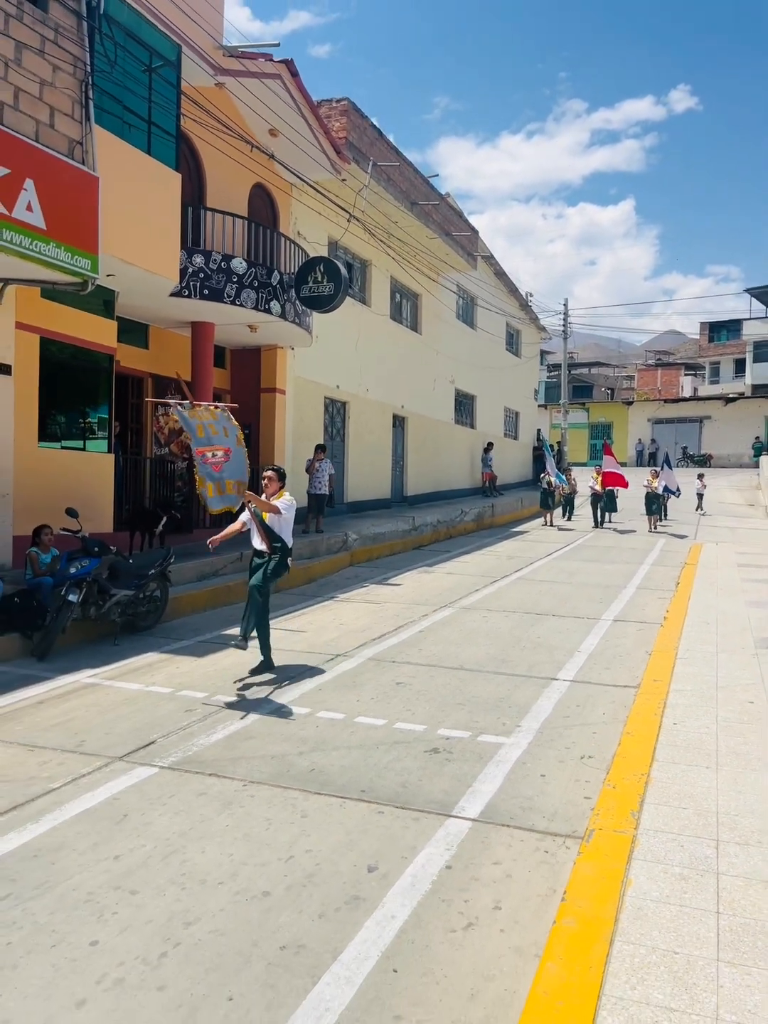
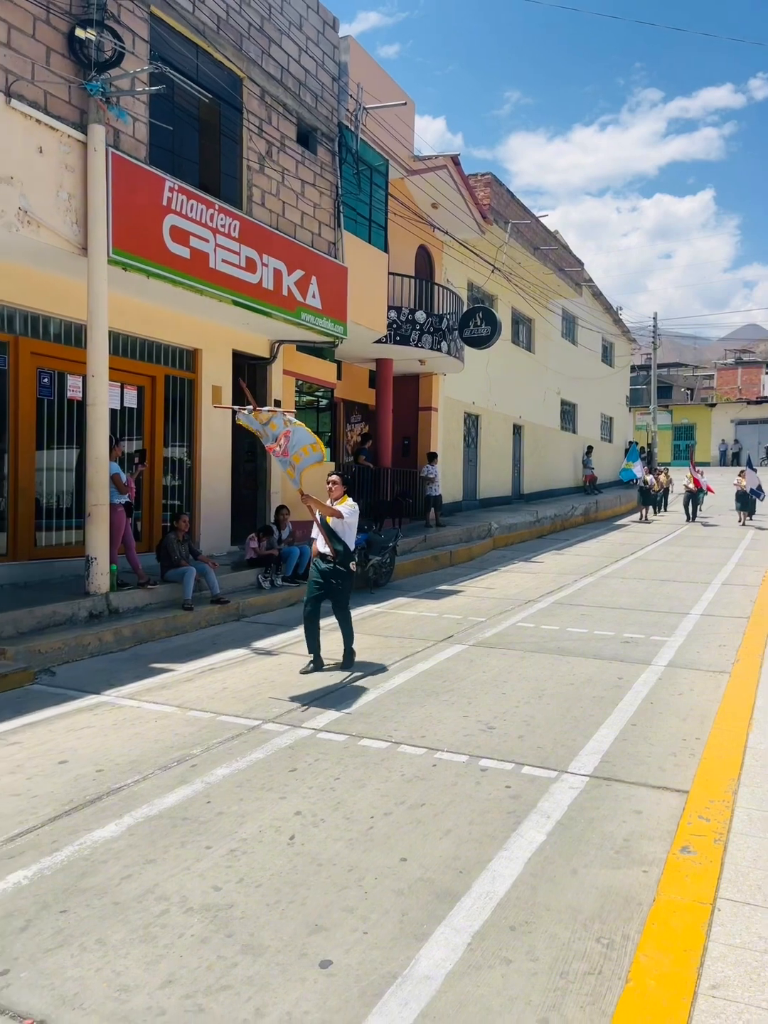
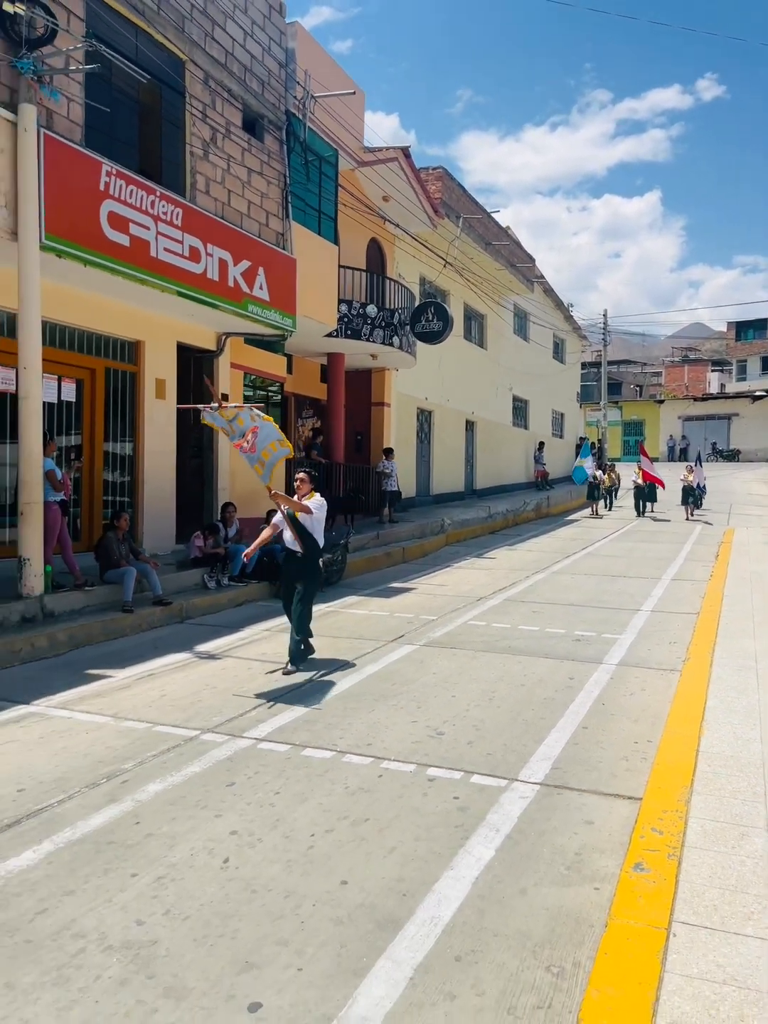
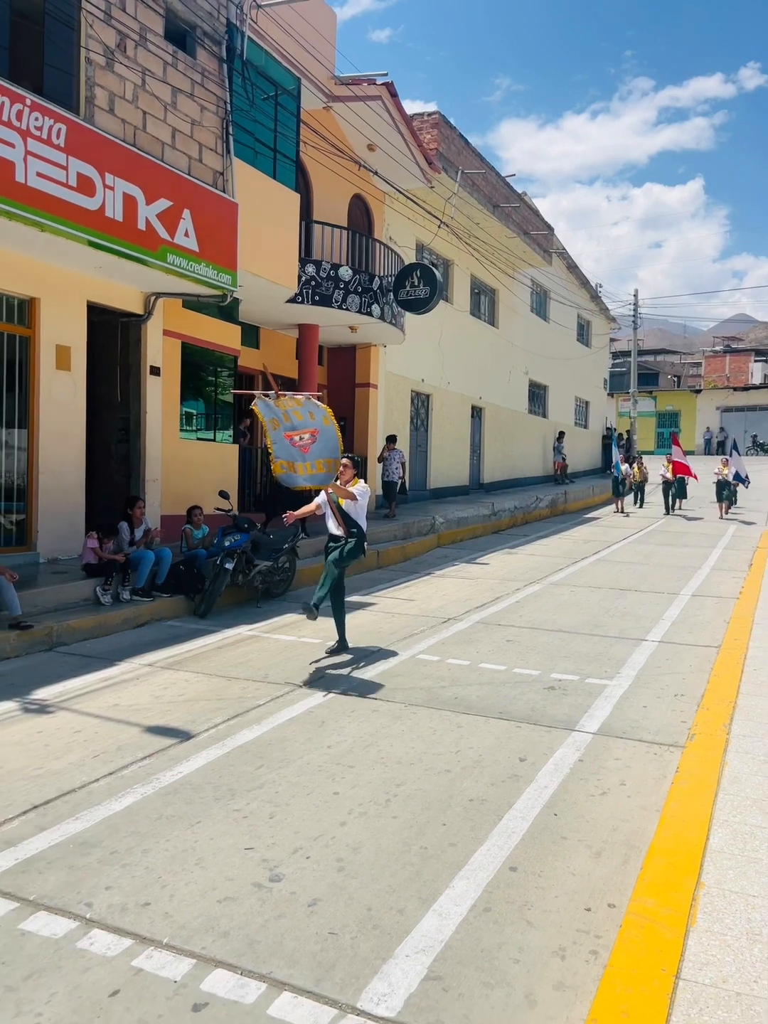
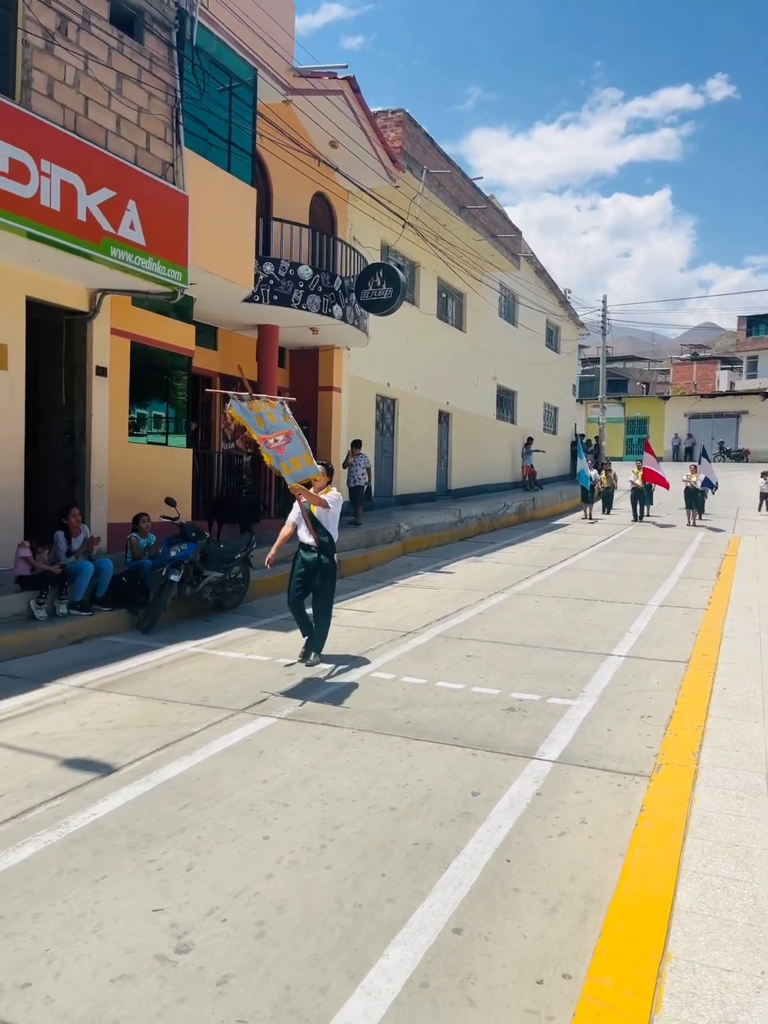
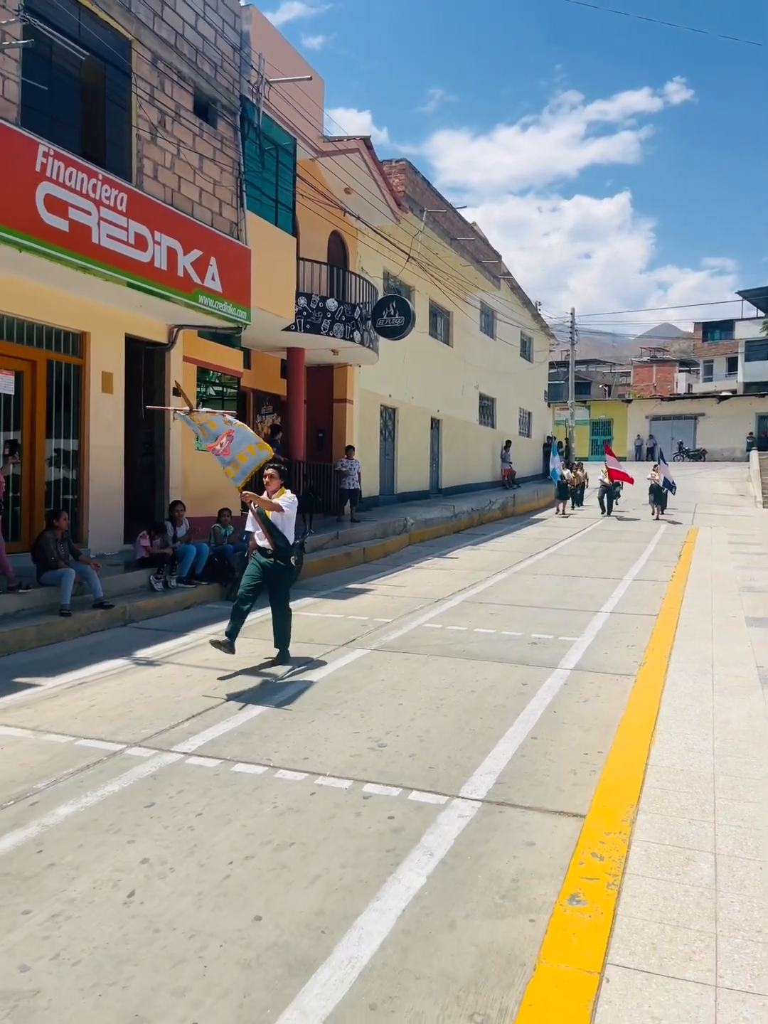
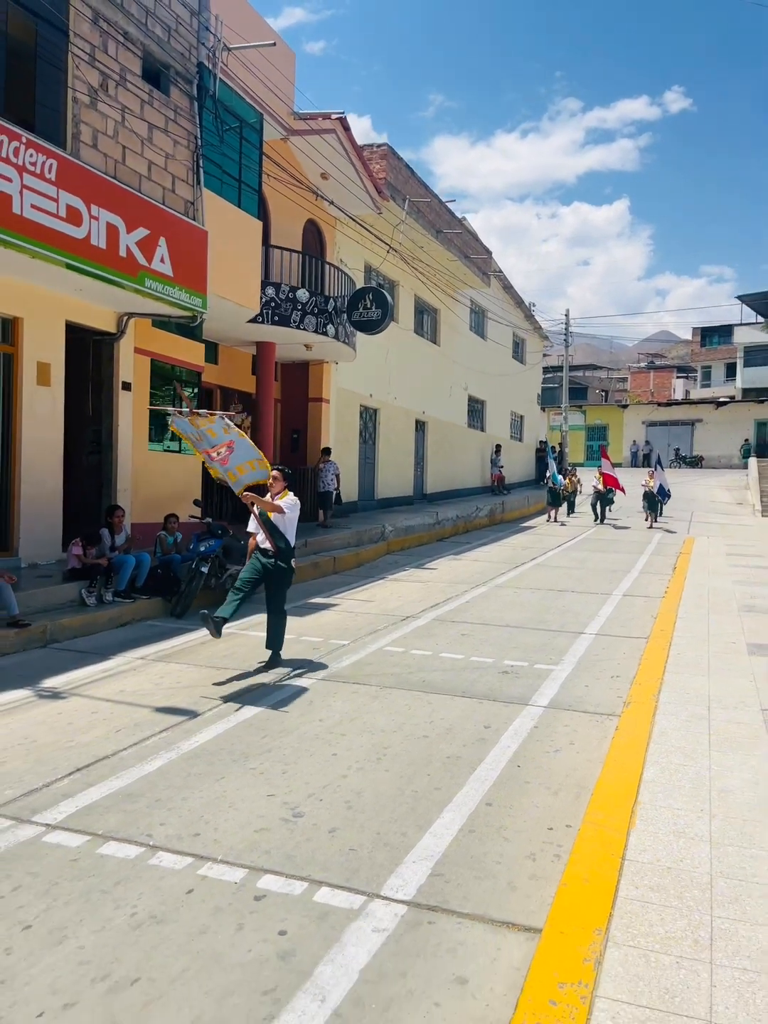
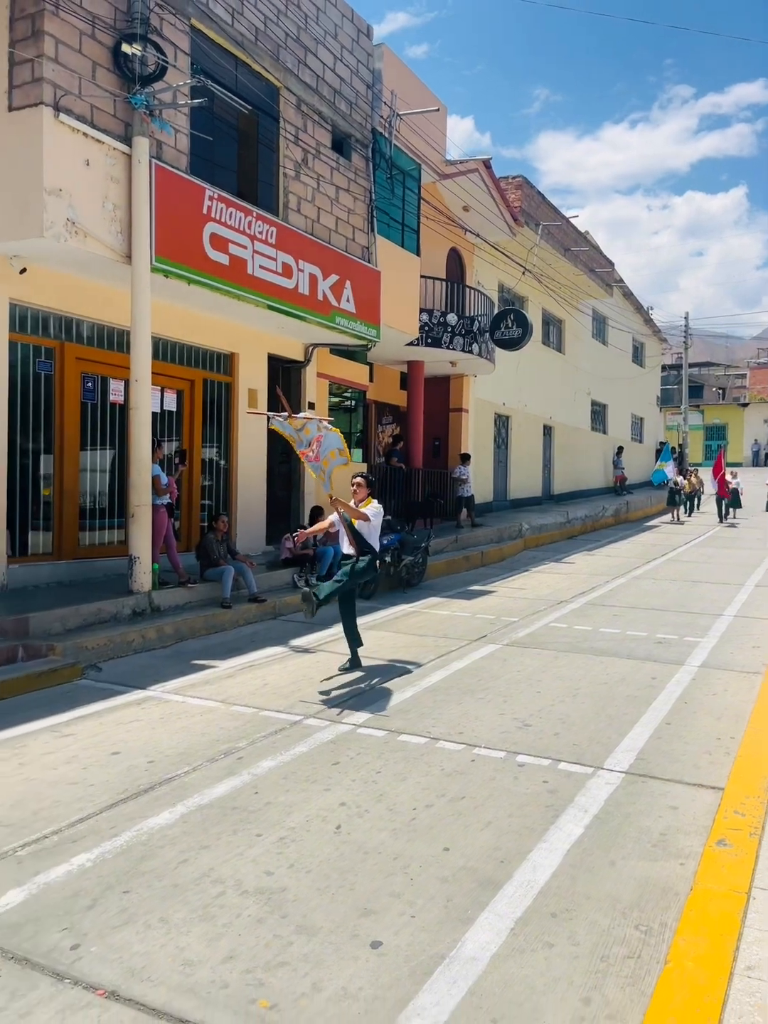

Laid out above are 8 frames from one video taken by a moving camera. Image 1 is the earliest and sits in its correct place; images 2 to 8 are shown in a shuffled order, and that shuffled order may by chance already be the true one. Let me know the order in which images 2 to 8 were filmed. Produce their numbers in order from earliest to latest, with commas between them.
5, 4, 7, 6, 3, 2, 8
